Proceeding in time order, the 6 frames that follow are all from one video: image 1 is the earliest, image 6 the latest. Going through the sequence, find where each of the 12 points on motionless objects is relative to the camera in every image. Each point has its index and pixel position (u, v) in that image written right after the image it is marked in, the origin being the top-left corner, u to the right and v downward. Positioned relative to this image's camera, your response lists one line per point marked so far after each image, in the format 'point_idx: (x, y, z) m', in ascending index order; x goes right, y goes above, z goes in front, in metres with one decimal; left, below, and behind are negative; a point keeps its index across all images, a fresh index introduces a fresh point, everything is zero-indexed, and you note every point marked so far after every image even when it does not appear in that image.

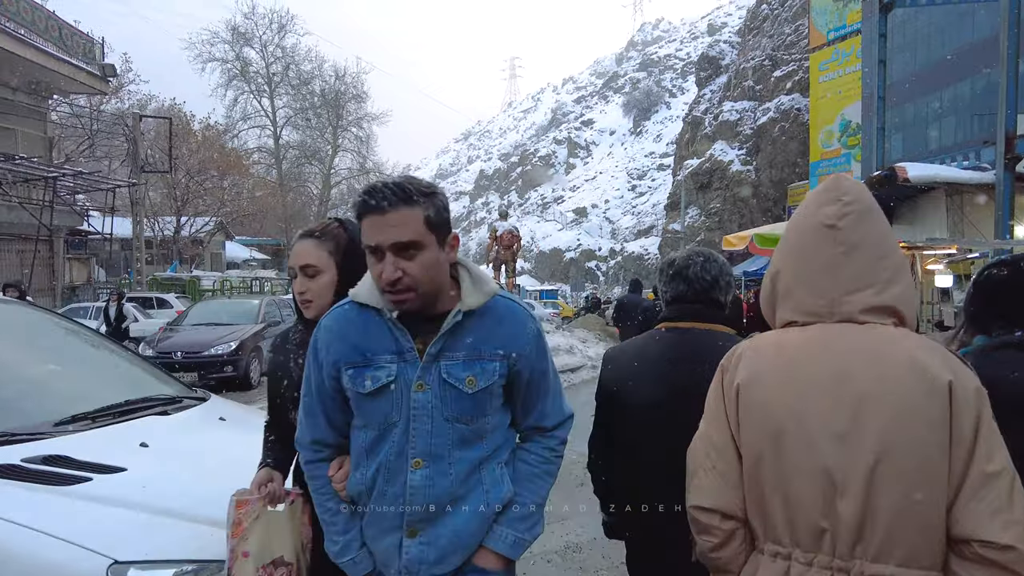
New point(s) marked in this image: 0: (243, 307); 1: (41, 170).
0: (-4.3, -0.3, +10.4) m
1: (-11.5, +2.9, +15.9) m
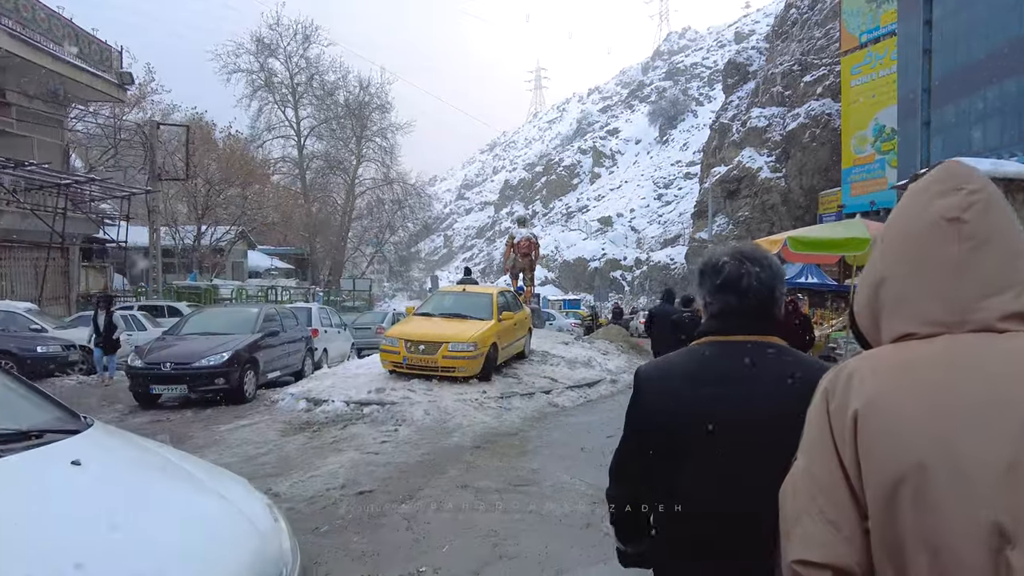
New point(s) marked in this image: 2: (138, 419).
0: (-4.1, -0.4, +9.9) m
1: (-11.1, +2.7, +15.8) m
2: (-4.4, -1.5, +7.6) m
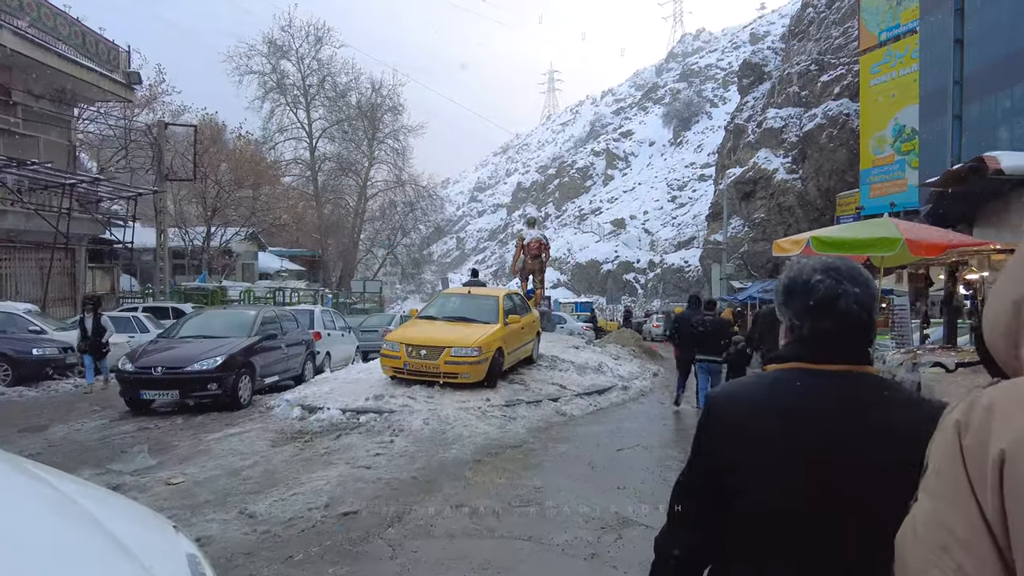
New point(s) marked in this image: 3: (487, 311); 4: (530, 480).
0: (-4.0, -0.4, +9.6) m
1: (-10.8, +2.7, +15.6) m
2: (-4.4, -1.5, +7.3) m
3: (-0.4, -0.4, +9.8) m
4: (+0.1, -1.5, +5.2) m
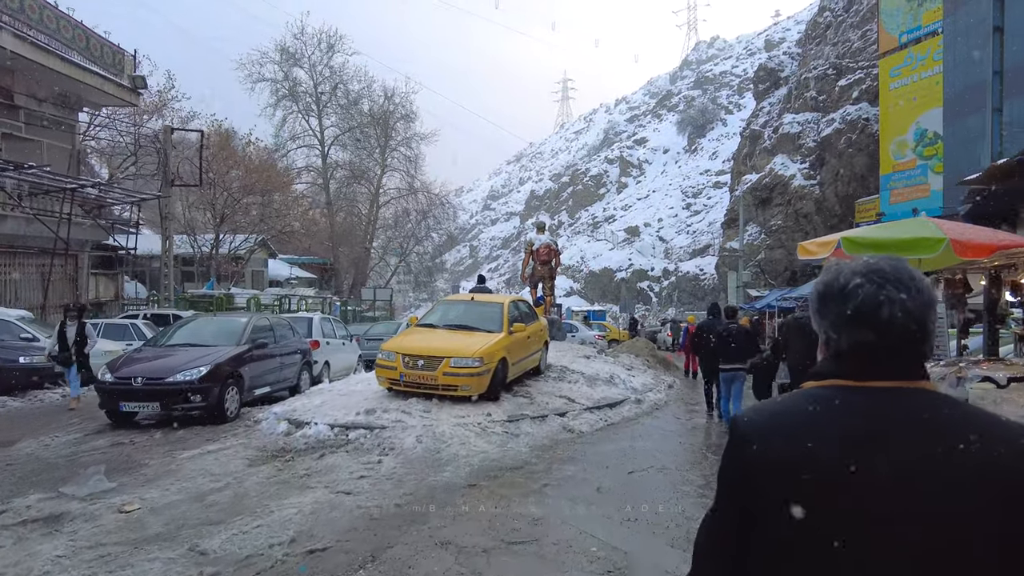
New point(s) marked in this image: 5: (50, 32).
0: (-3.9, -0.5, +9.1) m
1: (-10.6, +2.5, +15.3) m
2: (-4.3, -1.6, +6.8) m
3: (-0.3, -0.5, +9.2) m
4: (+0.1, -1.6, +4.6) m
5: (-11.7, +6.5, +16.4) m
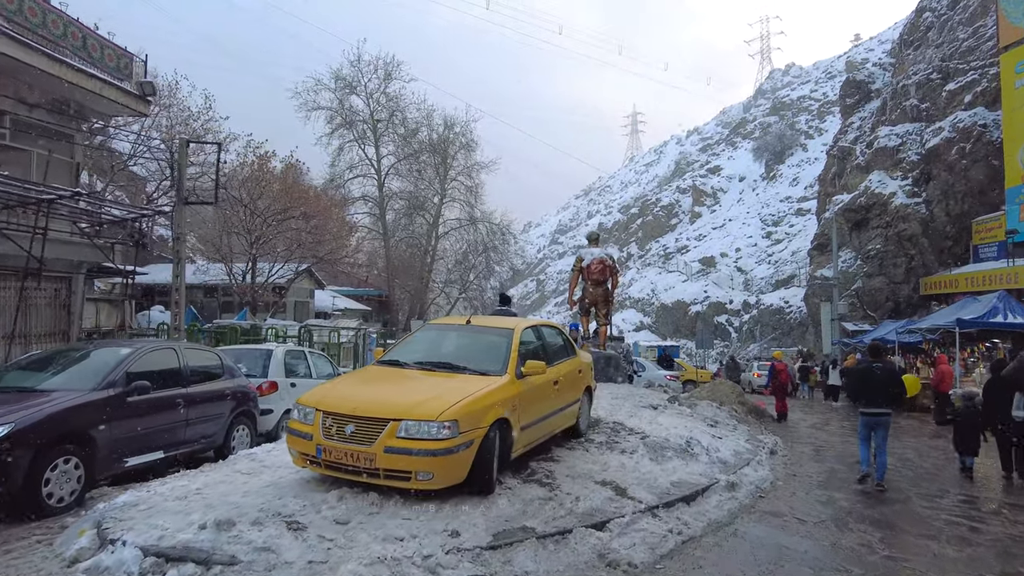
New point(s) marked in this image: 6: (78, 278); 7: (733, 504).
0: (-3.8, -0.7, +6.1) m
1: (-9.8, +2.0, +13.1) m
2: (-4.4, -1.6, +3.8) m
3: (-0.2, -0.6, +5.9) m
4: (-0.3, -1.5, +1.2) m
5: (-10.7, +5.9, +14.6) m
6: (-11.2, +0.2, +16.8) m
7: (+2.0, -1.9, +5.8) m
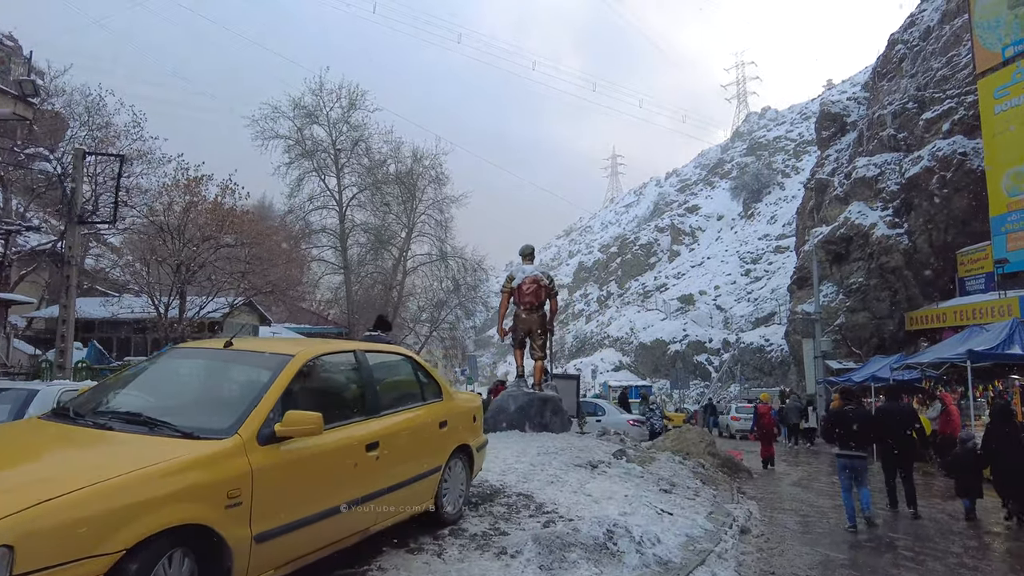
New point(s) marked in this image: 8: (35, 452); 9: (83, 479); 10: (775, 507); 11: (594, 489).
0: (-5.0, -0.7, +3.5) m
1: (-11.2, +1.6, +10.6) m
2: (-5.6, -1.5, +1.2) m
3: (-1.4, -0.6, +3.4) m
4: (-1.3, -1.1, -1.3) m
5: (-12.1, +5.3, +12.2) m
6: (-12.7, -0.4, +14.1) m
7: (+0.8, -1.9, +3.3) m
8: (-2.0, -0.7, +2.8) m
9: (-1.5, -0.7, +2.5) m
10: (+3.5, -2.9, +8.6) m
11: (+0.8, -2.0, +6.7) m
